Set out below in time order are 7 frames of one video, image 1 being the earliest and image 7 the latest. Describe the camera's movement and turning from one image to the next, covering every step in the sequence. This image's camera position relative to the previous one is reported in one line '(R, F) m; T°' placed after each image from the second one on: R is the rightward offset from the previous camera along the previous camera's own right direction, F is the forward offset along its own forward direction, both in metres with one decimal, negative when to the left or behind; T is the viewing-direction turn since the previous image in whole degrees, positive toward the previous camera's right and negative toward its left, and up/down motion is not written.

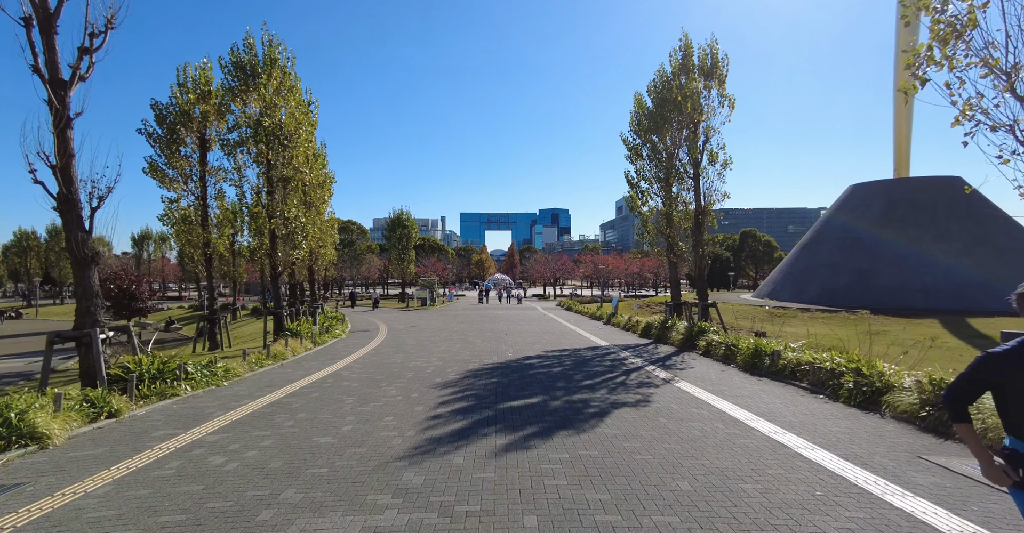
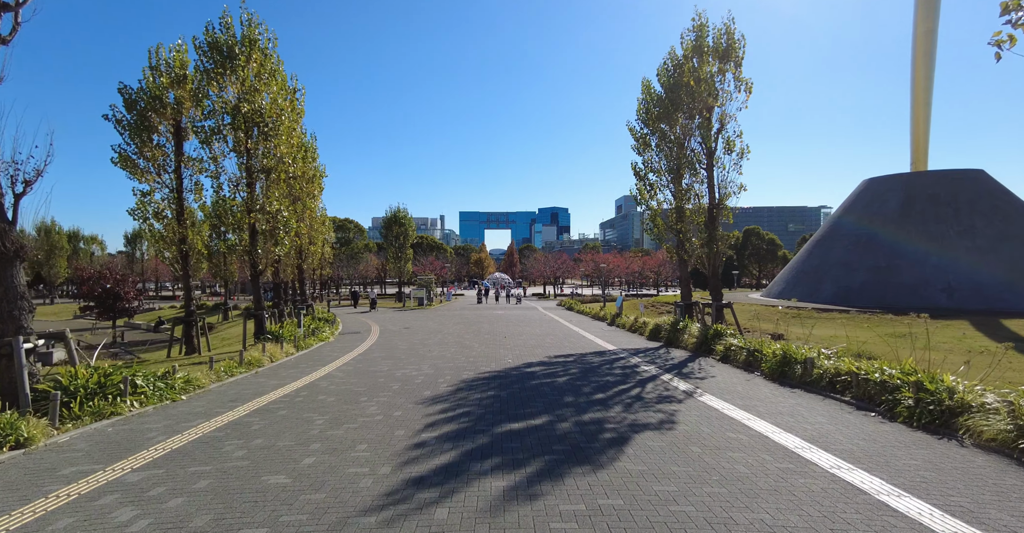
(0.0, +1.1) m; 0°
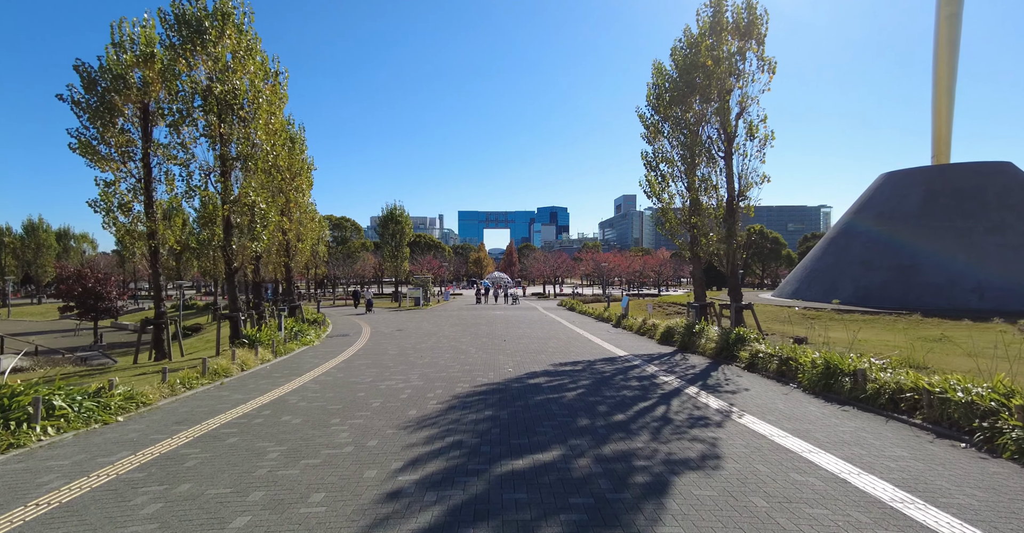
(0.0, +1.2) m; 0°
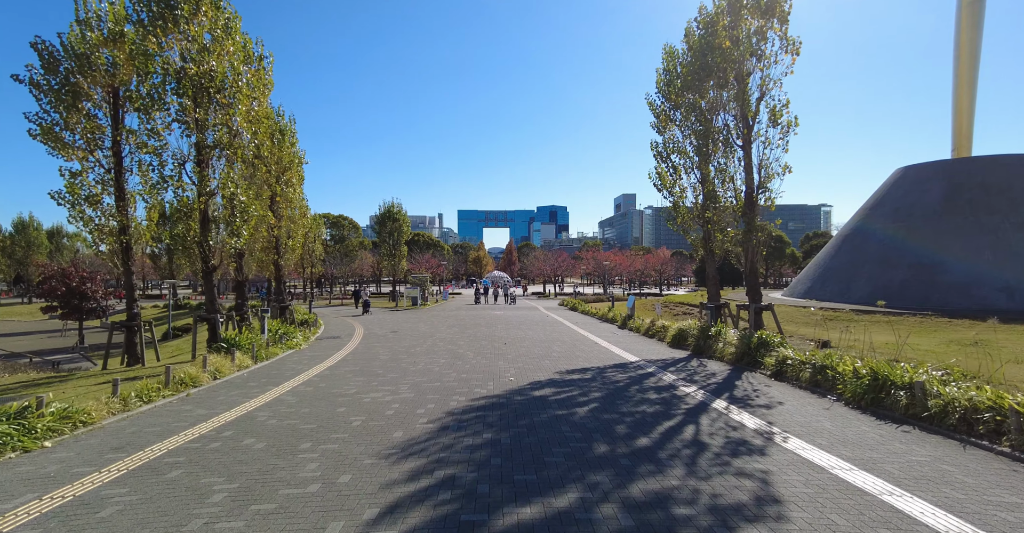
(0.0, +1.0) m; 0°
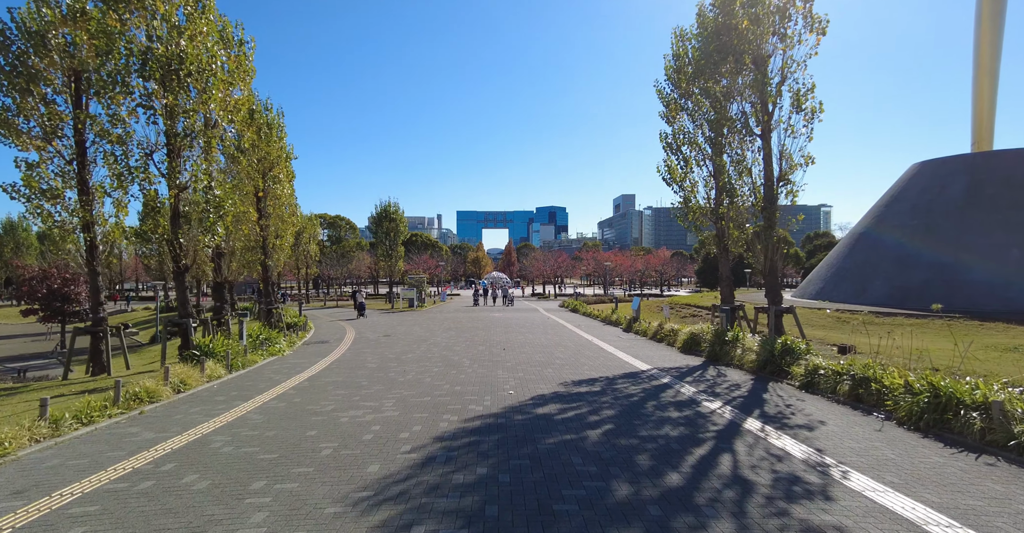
(0.0, +1.0) m; 0°
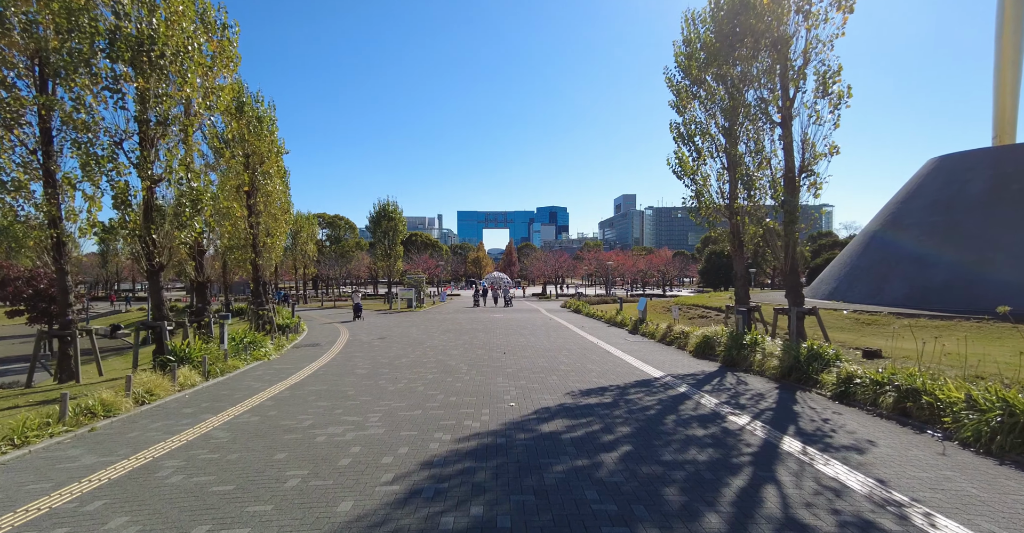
(0.0, +0.8) m; 0°
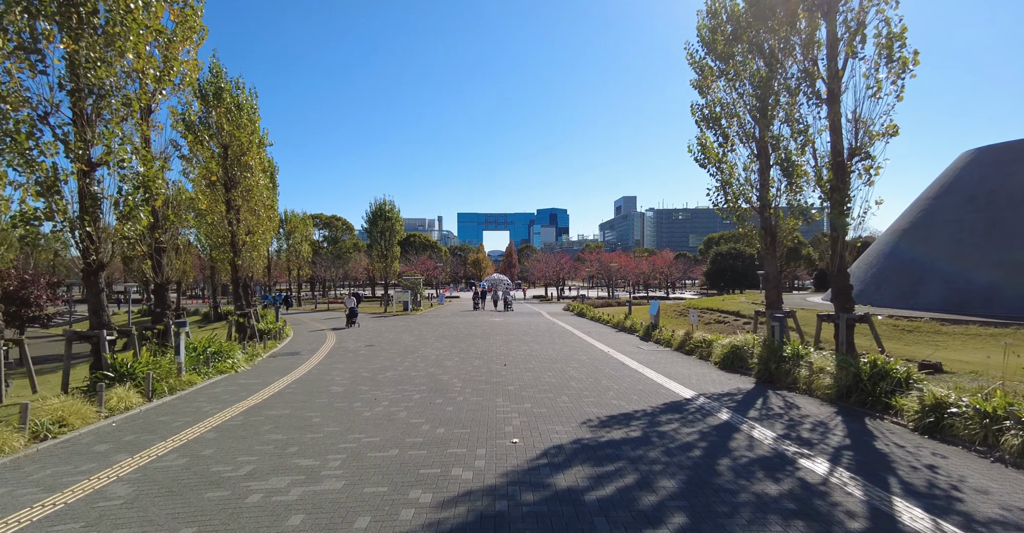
(0.0, +1.5) m; 0°
